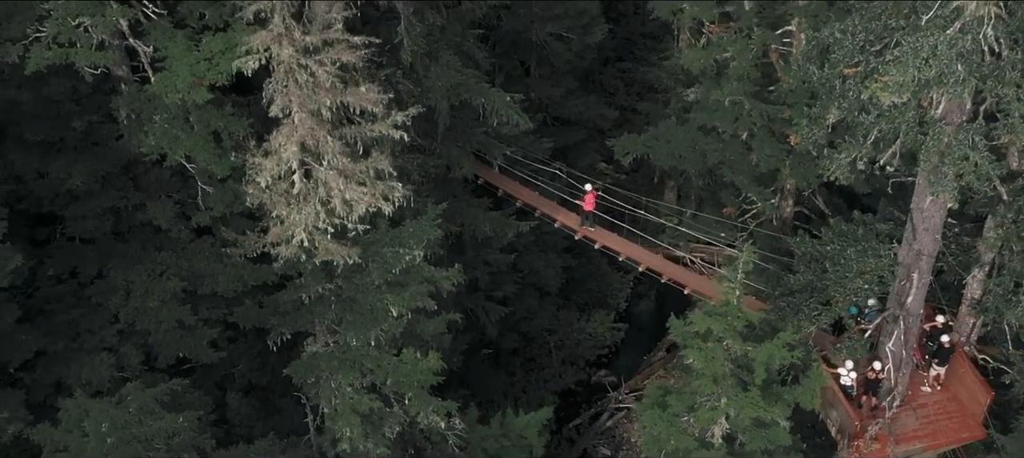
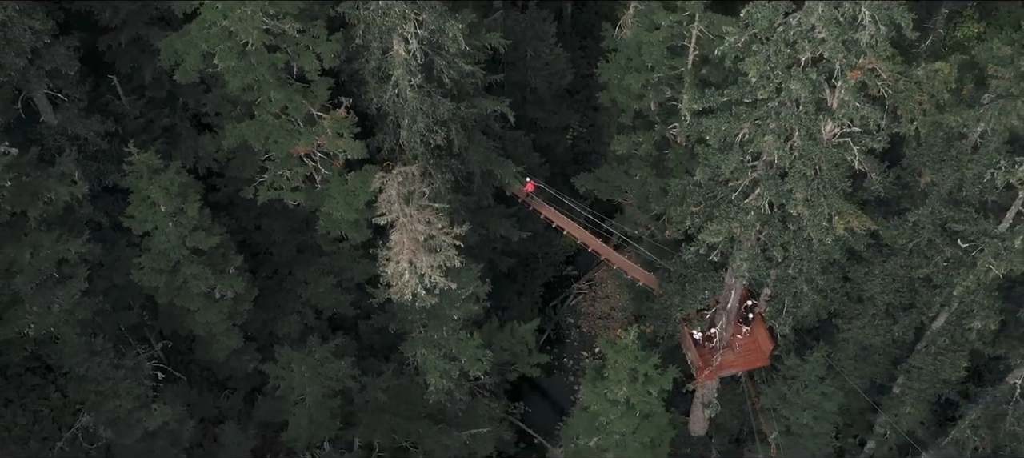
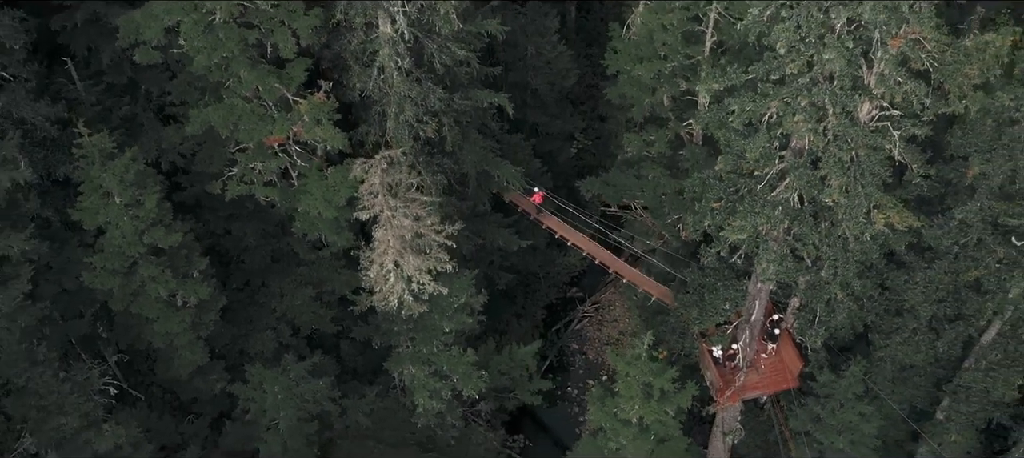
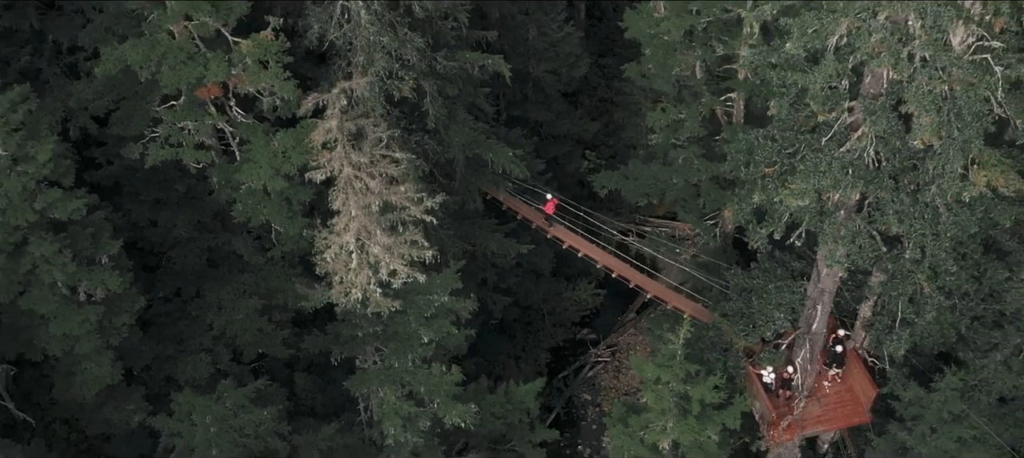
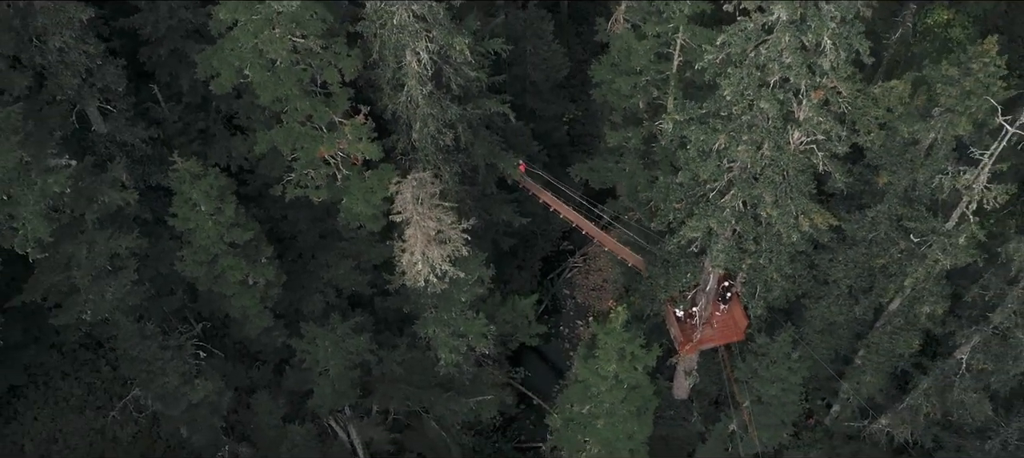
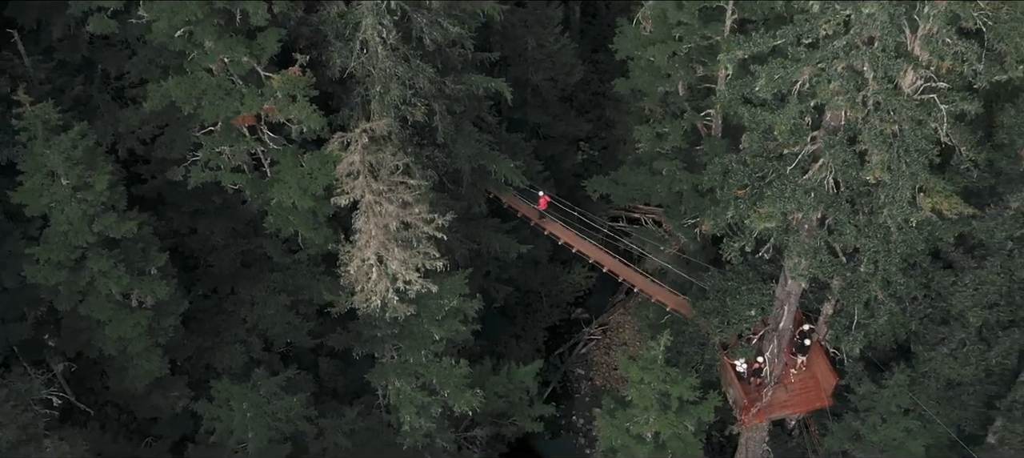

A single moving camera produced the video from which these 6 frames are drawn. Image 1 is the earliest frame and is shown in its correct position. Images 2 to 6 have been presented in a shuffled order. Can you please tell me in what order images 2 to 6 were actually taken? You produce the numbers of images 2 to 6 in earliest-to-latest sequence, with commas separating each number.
4, 6, 3, 2, 5
